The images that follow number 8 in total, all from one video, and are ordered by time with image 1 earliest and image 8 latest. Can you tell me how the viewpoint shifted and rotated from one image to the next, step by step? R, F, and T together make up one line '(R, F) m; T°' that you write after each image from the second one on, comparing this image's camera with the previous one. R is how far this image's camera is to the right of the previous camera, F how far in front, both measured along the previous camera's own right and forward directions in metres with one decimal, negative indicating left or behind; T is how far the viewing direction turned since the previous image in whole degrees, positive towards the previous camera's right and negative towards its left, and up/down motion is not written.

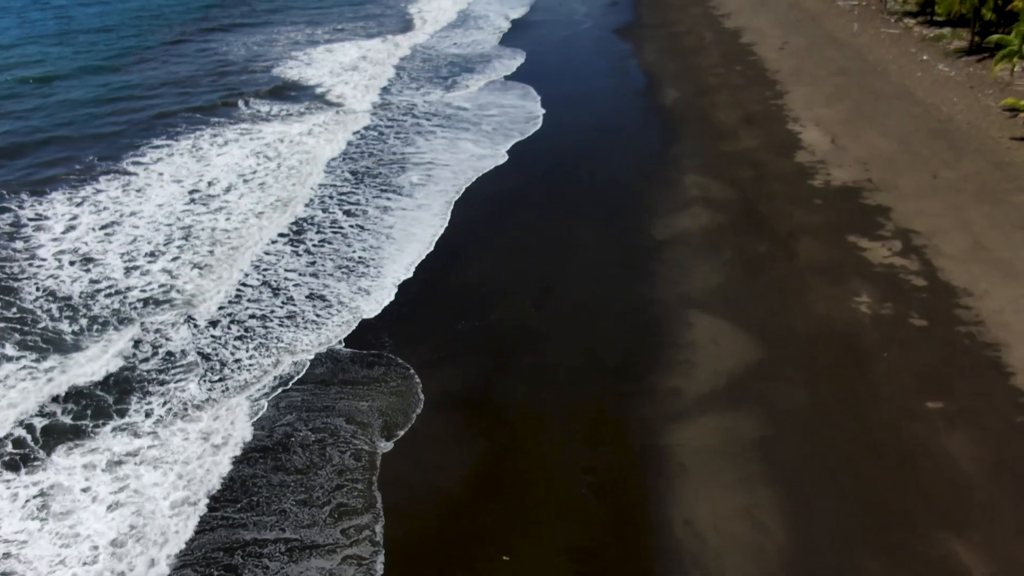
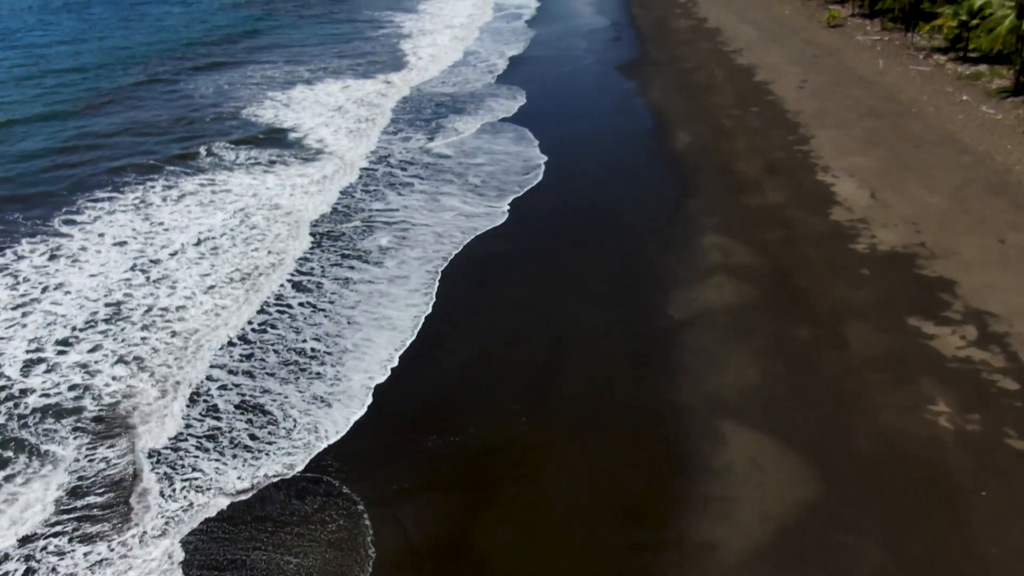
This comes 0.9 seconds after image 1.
(+0.1, +1.6) m; 0°
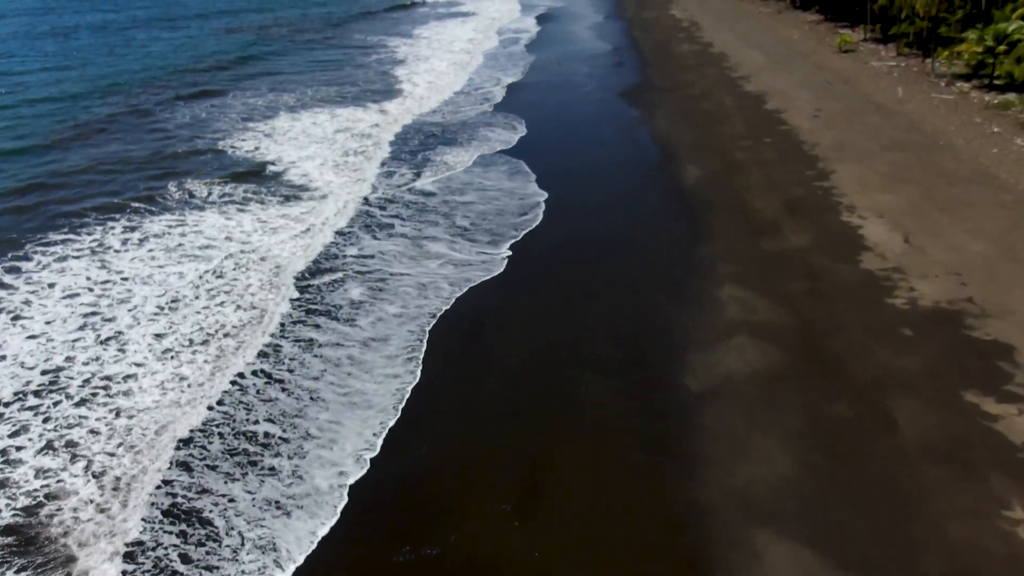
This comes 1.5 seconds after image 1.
(+0.1, +1.0) m; 0°
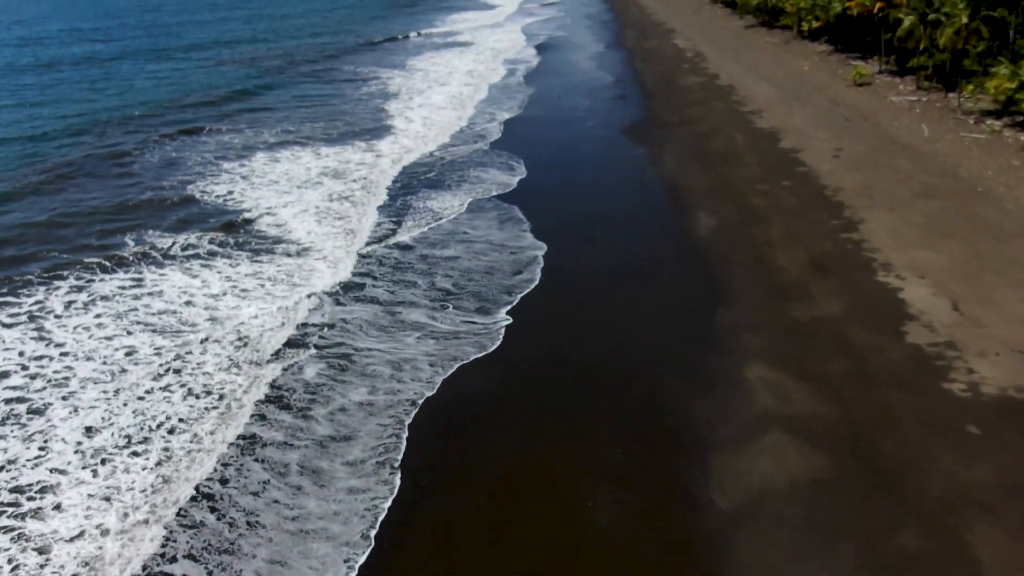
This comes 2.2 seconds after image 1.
(+0.1, +1.1) m; 0°
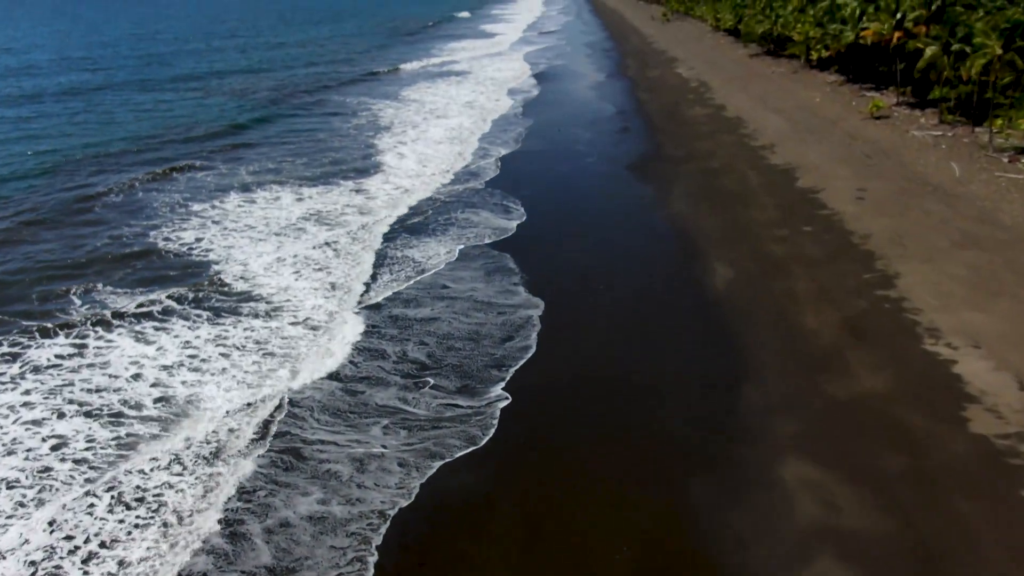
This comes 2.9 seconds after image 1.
(+0.1, +1.1) m; 0°
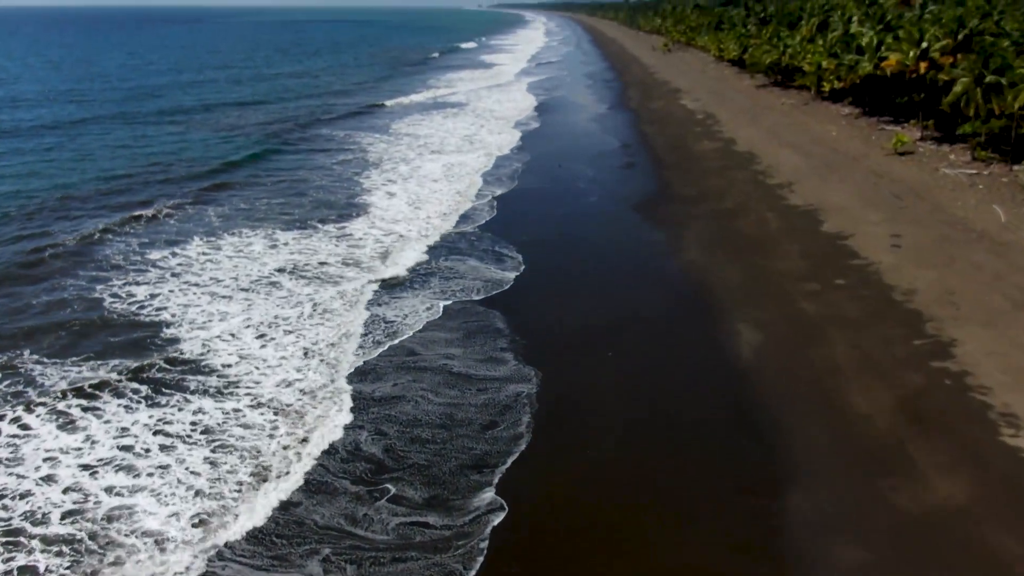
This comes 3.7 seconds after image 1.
(+0.1, +1.3) m; 0°
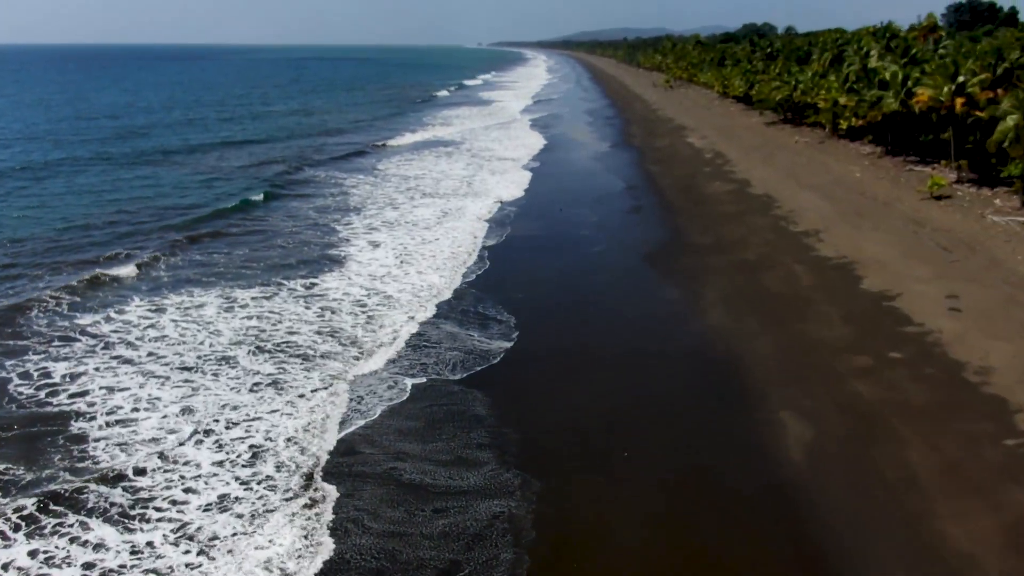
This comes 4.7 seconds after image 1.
(+0.1, +1.7) m; 0°
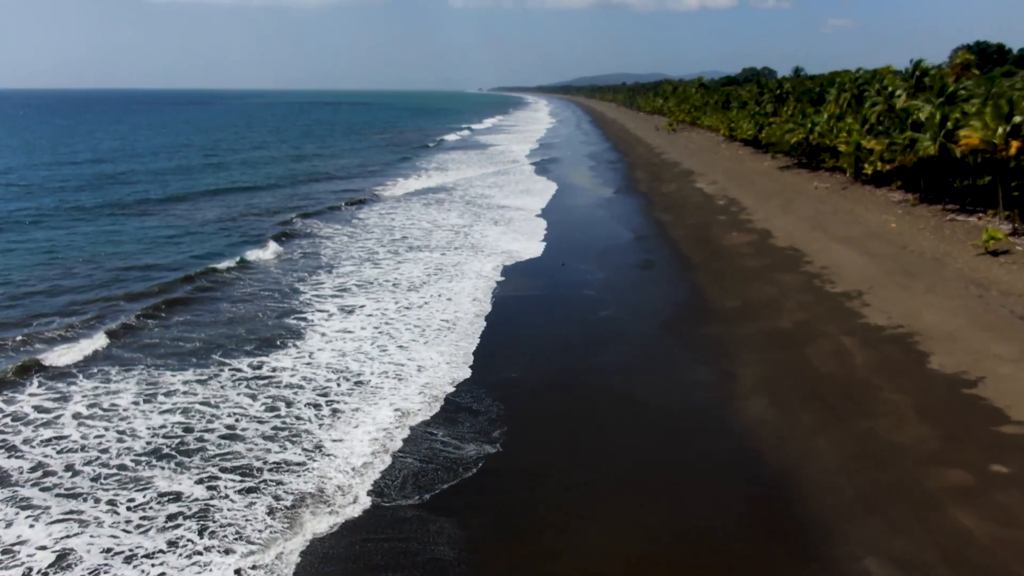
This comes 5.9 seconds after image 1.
(+0.1, +2.0) m; 0°
